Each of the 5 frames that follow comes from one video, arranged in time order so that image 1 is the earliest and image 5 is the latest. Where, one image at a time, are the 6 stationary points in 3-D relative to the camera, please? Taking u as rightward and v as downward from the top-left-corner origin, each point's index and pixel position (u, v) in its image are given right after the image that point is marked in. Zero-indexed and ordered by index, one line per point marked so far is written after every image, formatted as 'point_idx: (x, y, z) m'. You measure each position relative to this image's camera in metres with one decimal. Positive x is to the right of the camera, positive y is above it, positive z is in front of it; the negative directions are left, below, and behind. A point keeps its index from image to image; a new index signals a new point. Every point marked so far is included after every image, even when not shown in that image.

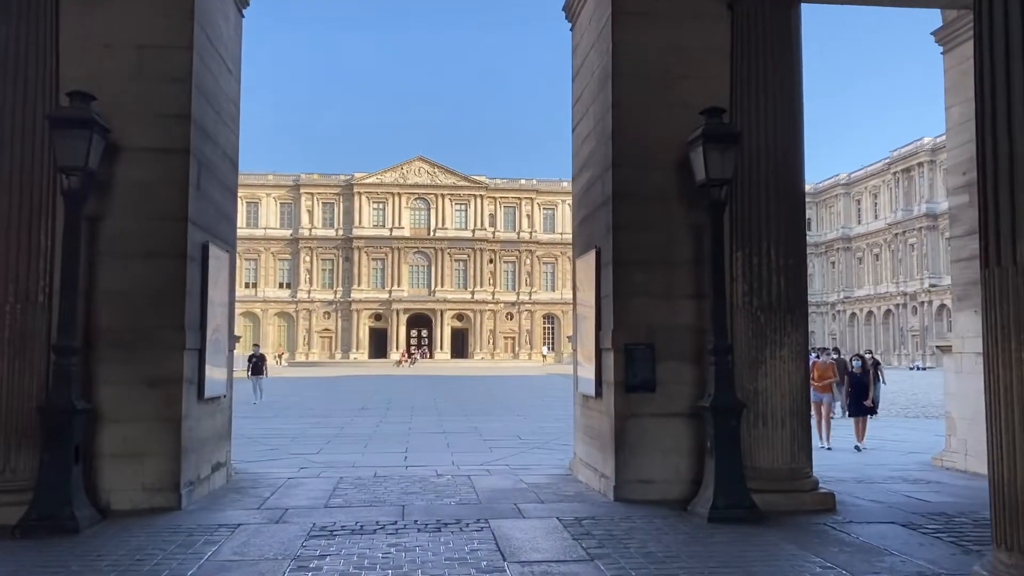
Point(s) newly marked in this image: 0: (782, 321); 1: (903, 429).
0: (+2.1, -0.3, +6.8) m
1: (+6.5, -2.4, +14.3) m
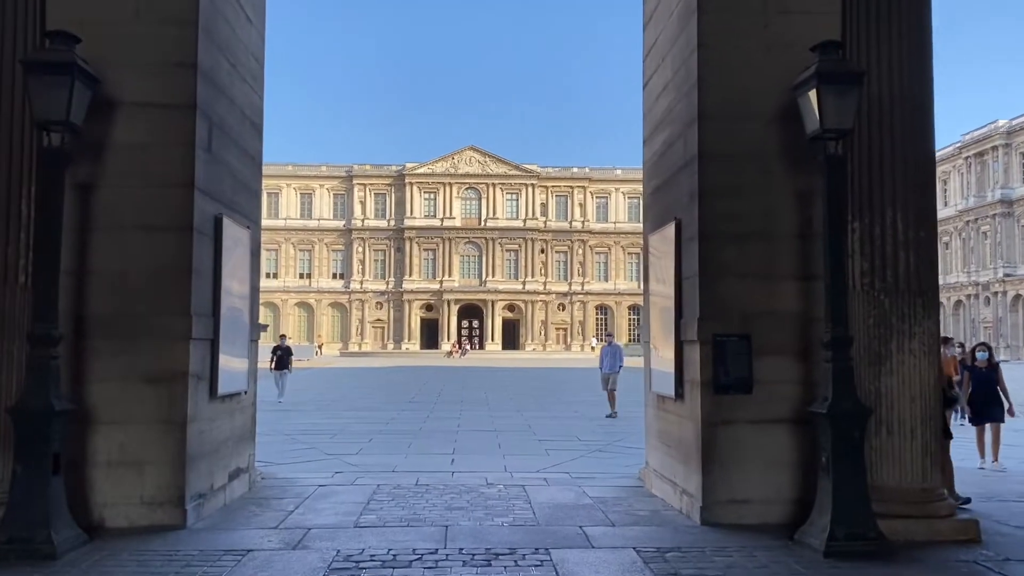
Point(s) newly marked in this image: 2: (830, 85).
0: (+2.6, -0.1, +5.5) m
1: (+7.4, -2.2, +12.7) m
2: (+1.9, +1.2, +5.2) m
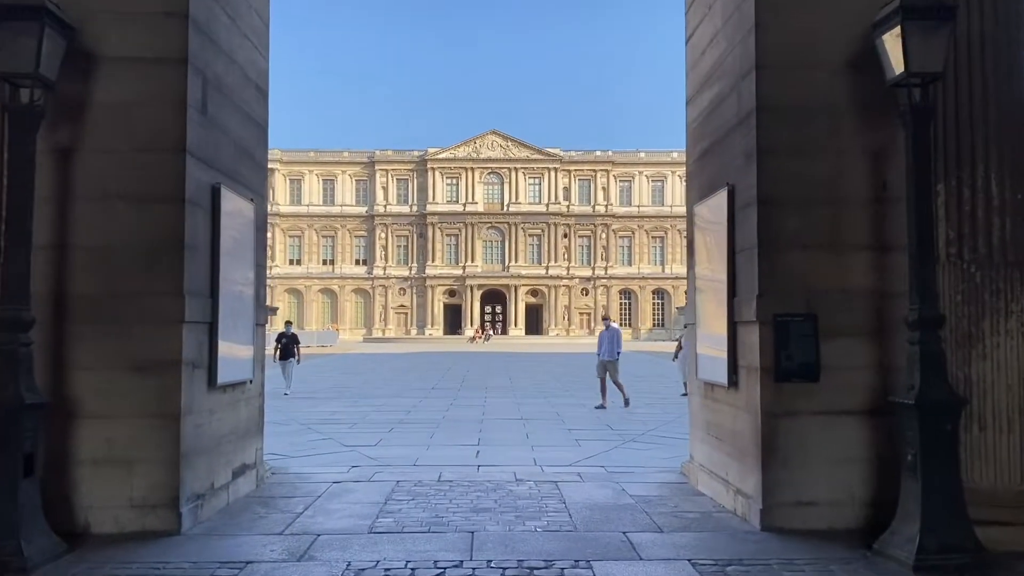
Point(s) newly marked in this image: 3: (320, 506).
0: (+2.8, 0.0, +4.8) m
1: (+7.8, -1.8, +11.9) m
2: (+2.1, +1.4, +4.4) m
3: (-1.3, -1.5, +5.8) m
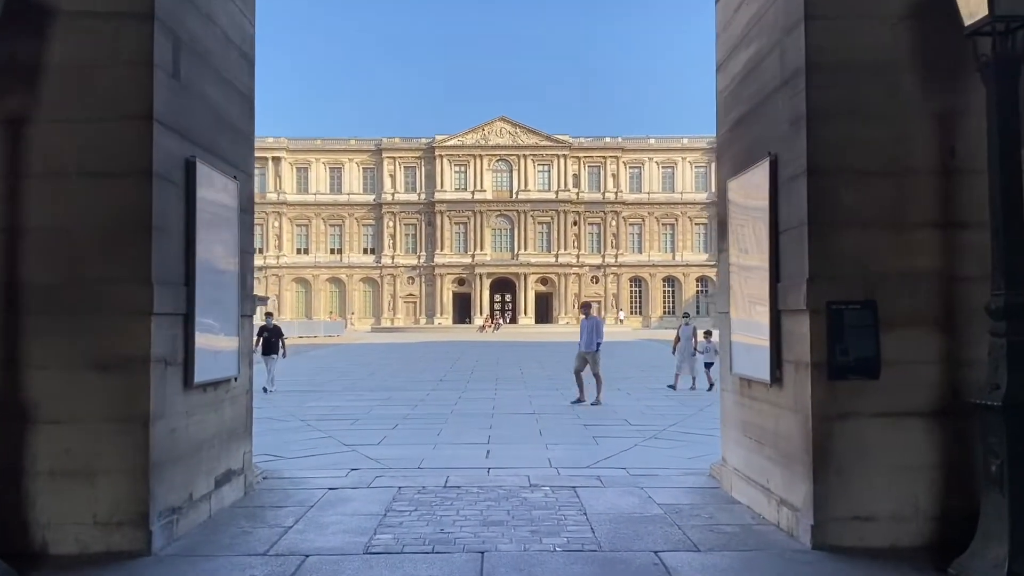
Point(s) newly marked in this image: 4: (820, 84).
0: (+2.8, +0.1, +4.1) m
1: (+7.9, -1.6, +11.2) m
2: (+2.1, +1.5, +3.7) m
3: (-1.2, -1.4, +5.2) m
4: (+1.6, +1.1, +4.4) m
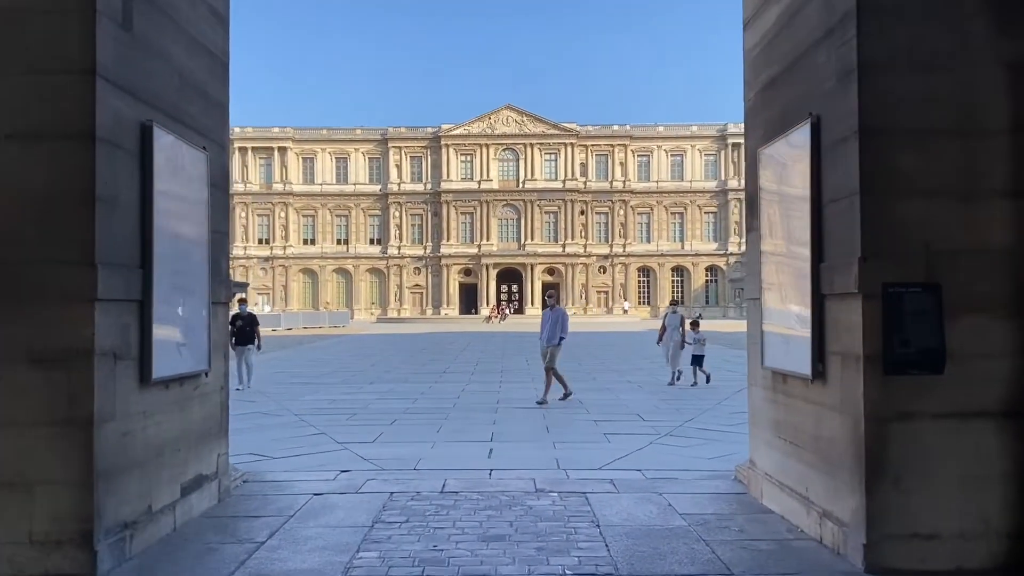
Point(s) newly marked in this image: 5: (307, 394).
0: (+2.8, +0.2, +3.4) m
1: (+8.0, -1.5, +10.5) m
2: (+2.1, +1.5, +3.1) m
3: (-1.2, -1.3, +4.6) m
4: (+1.6, +1.1, +3.8) m
5: (-2.8, -1.5, +11.8) m
